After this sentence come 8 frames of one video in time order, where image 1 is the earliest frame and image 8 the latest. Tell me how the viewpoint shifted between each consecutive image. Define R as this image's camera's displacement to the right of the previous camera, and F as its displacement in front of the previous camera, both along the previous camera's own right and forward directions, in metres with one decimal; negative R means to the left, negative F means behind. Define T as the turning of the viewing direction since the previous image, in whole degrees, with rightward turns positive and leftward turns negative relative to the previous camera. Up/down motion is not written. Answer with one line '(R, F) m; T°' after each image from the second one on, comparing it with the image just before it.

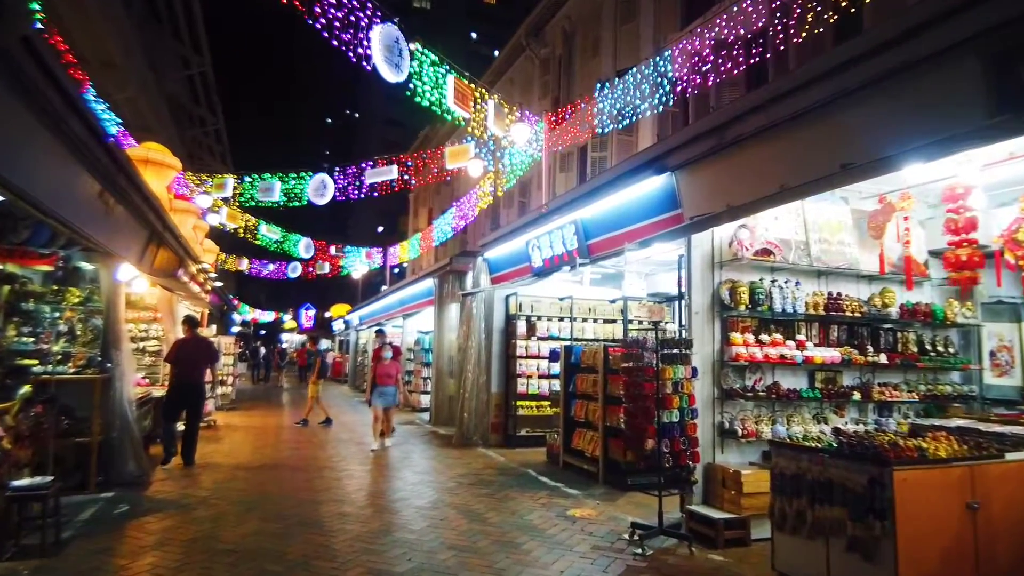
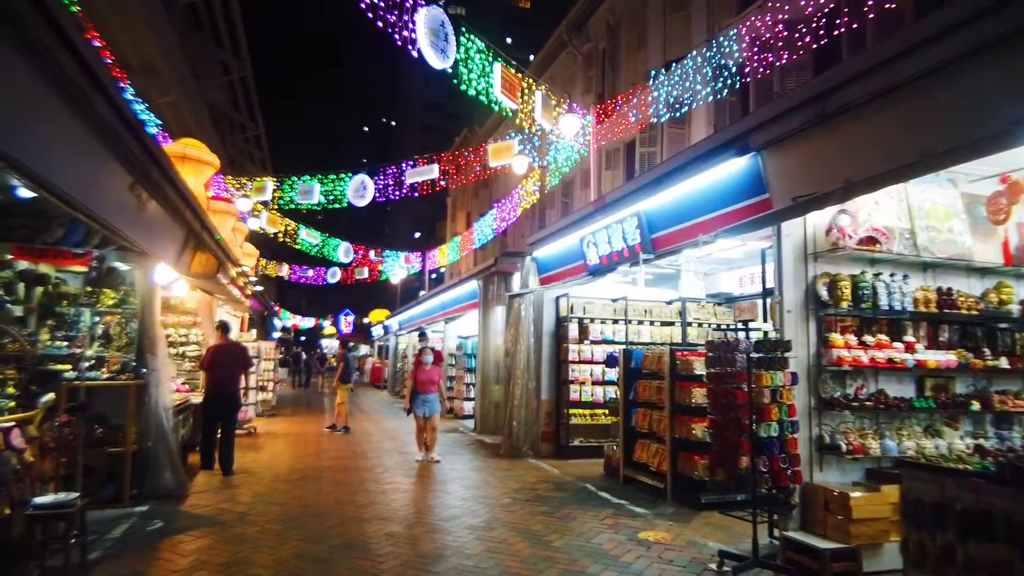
(-0.2, +0.6) m; -3°
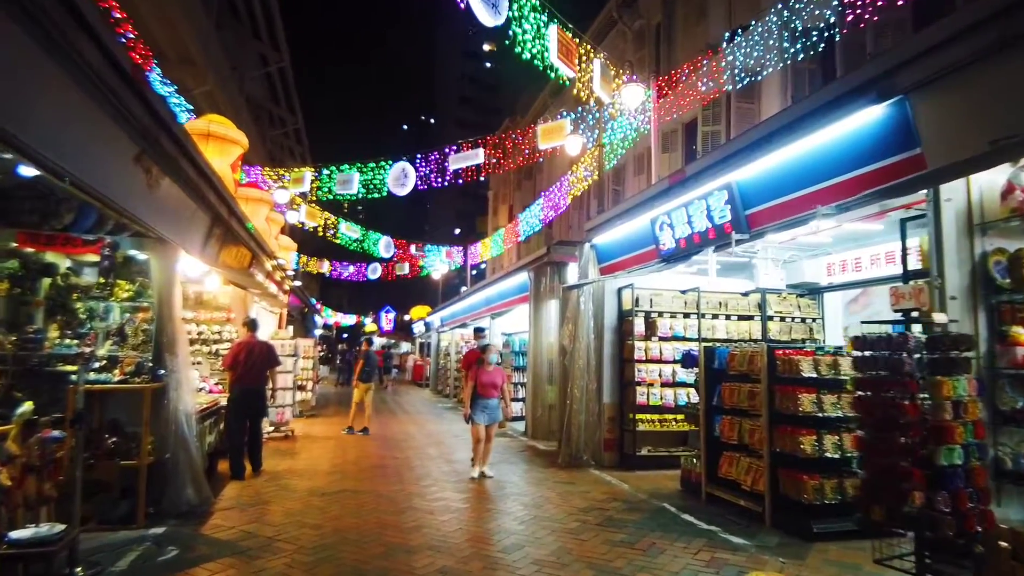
(-0.2, +0.9) m; -3°
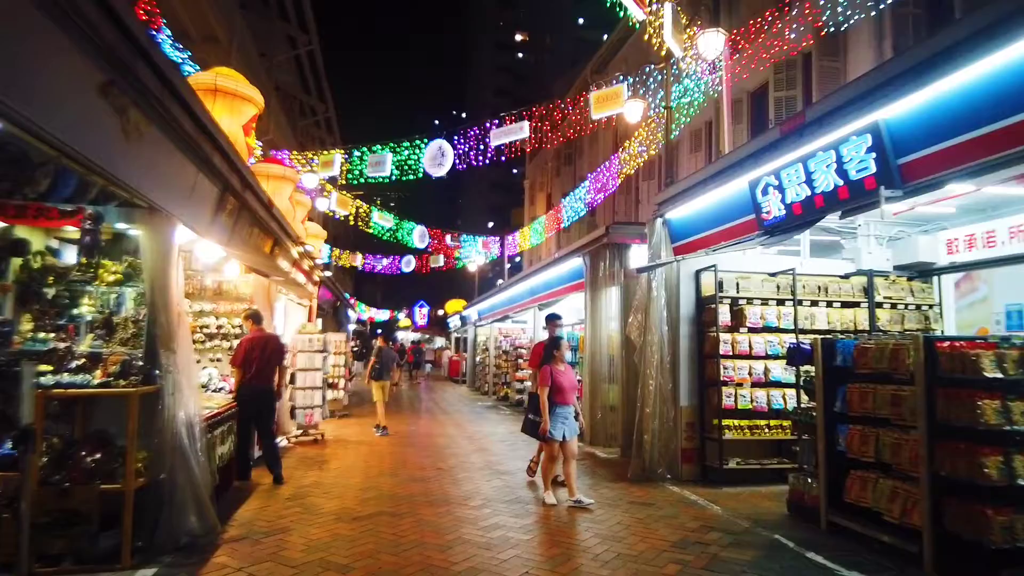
(-0.3, +1.2) m; -3°
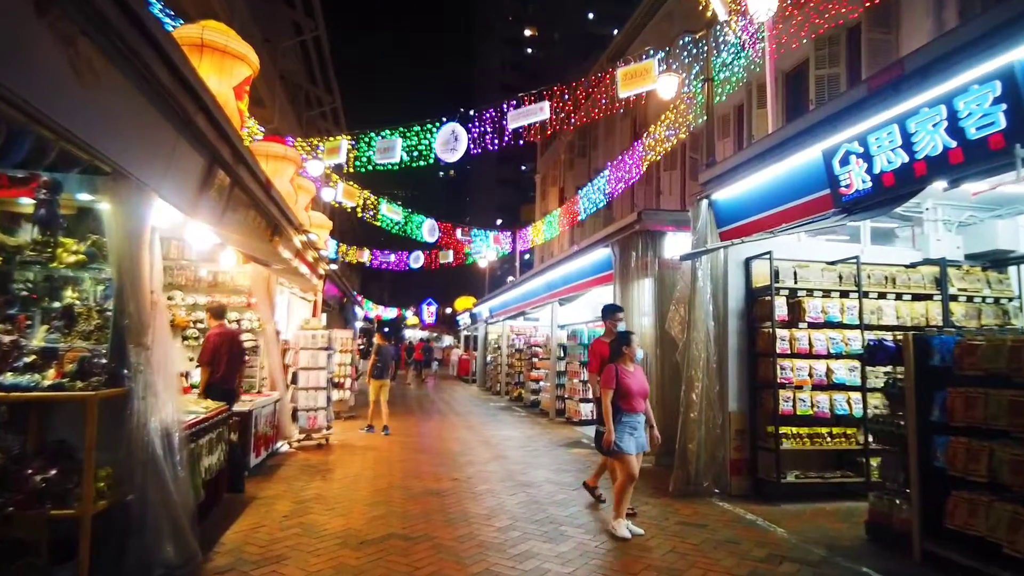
(-0.2, +0.8) m; -1°
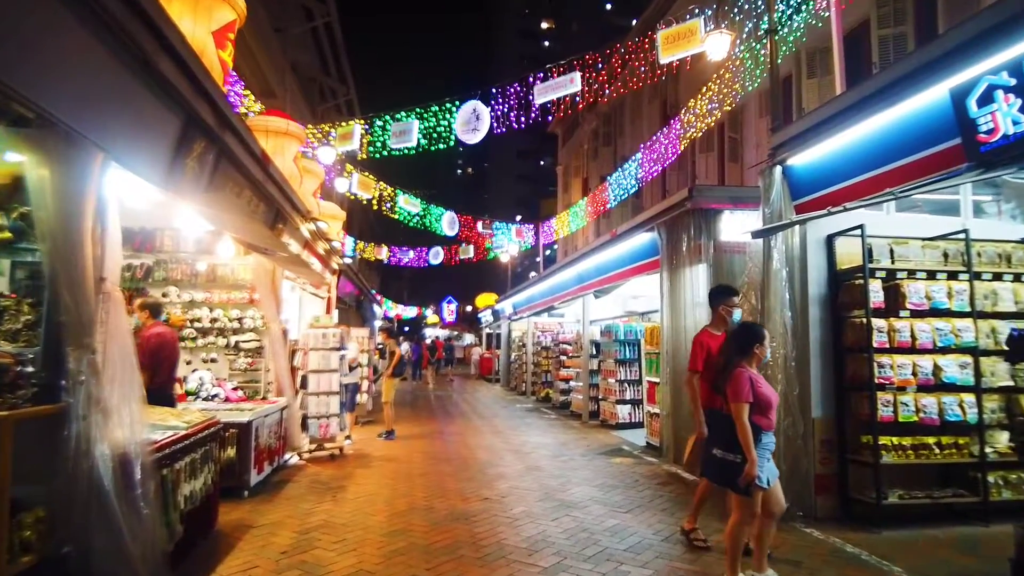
(-0.2, +0.9) m; -2°
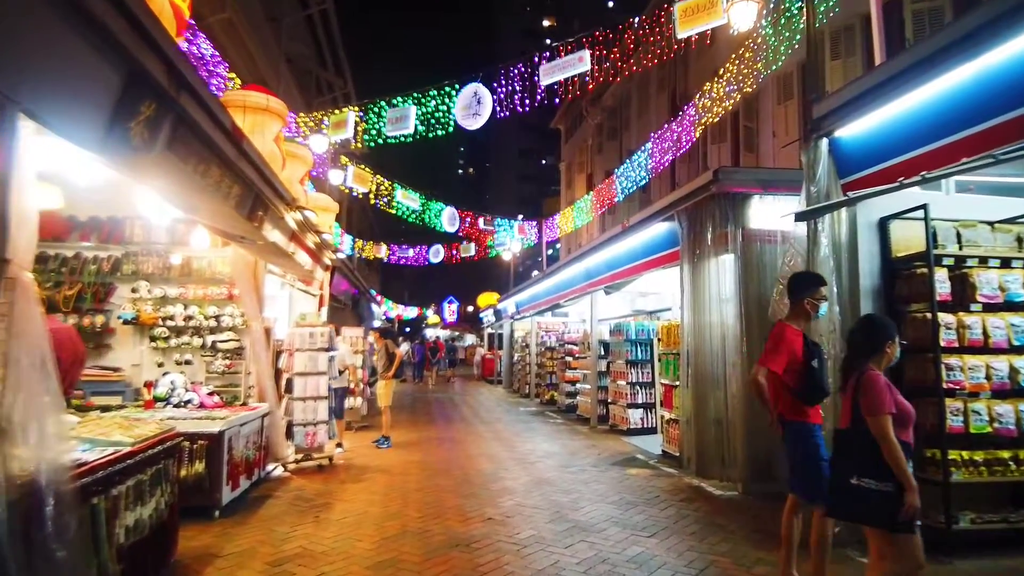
(0.0, +0.7) m; 0°
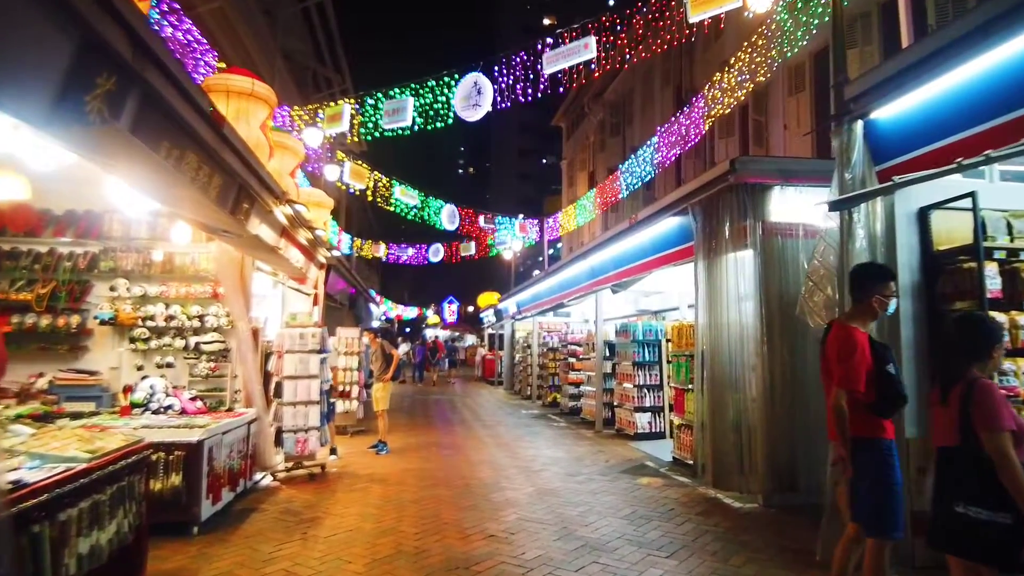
(0.0, +0.4) m; 0°
